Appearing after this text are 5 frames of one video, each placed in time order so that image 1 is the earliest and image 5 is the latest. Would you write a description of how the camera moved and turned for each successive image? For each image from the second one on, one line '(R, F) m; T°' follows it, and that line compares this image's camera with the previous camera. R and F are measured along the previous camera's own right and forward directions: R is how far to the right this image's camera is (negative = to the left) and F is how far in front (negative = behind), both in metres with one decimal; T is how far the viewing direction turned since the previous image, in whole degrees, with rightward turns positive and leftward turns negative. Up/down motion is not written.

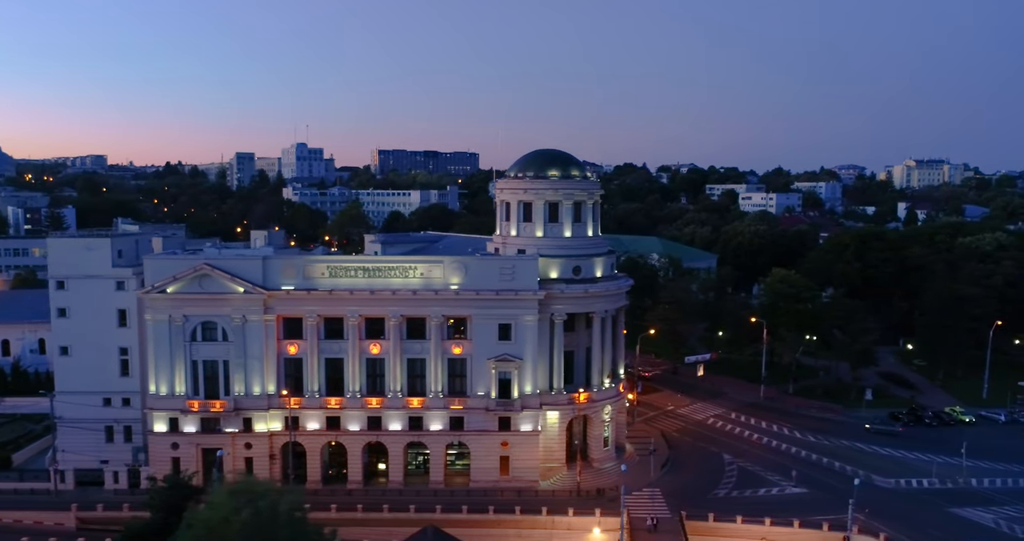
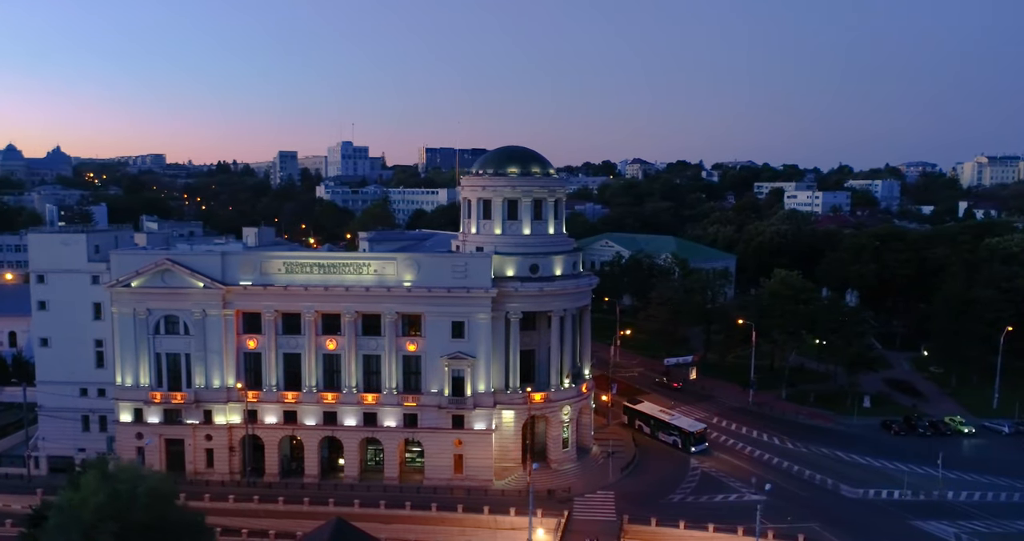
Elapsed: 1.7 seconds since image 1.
(+7.1, +0.6) m; -4°
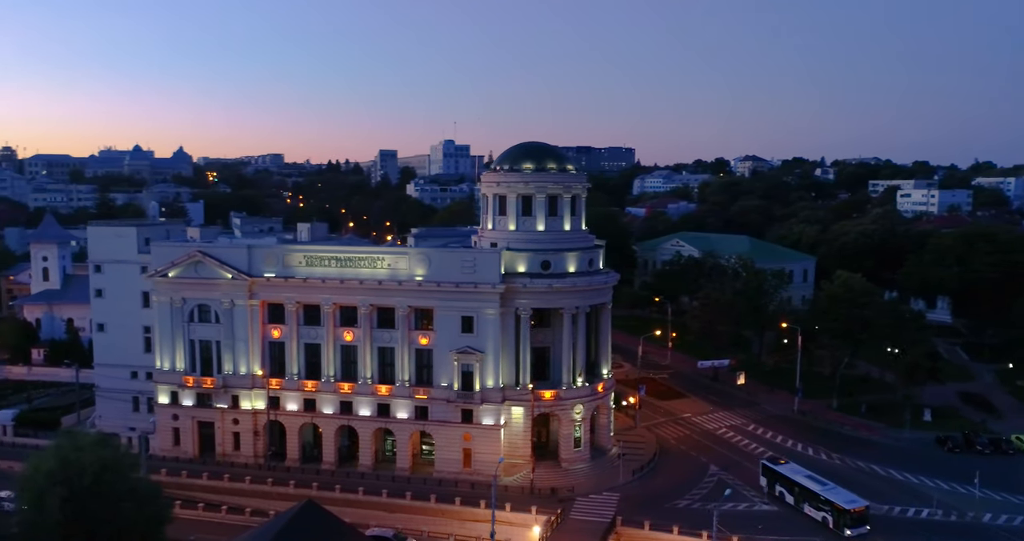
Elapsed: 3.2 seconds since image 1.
(+7.1, +0.5) m; -8°
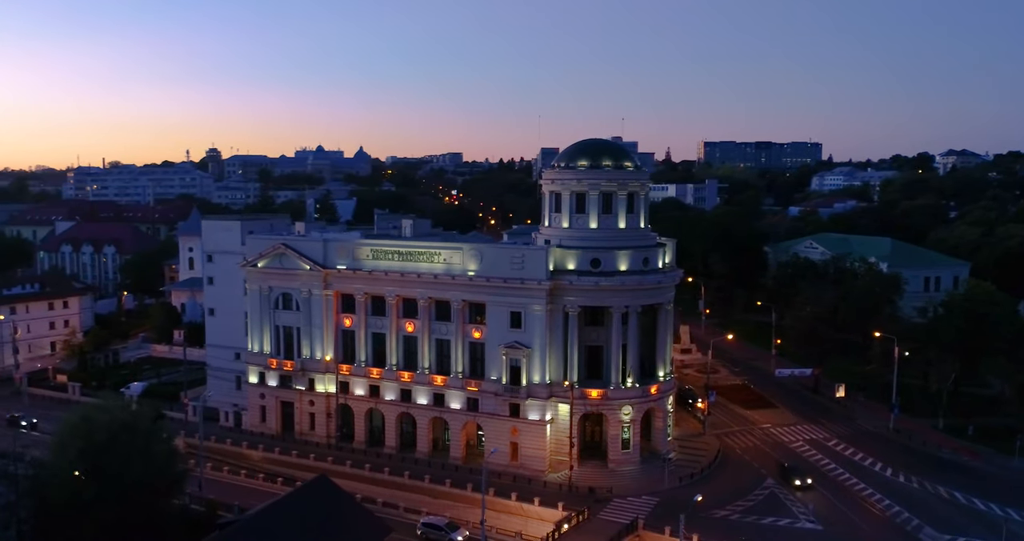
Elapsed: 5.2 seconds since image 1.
(+9.2, +0.6) m; -13°
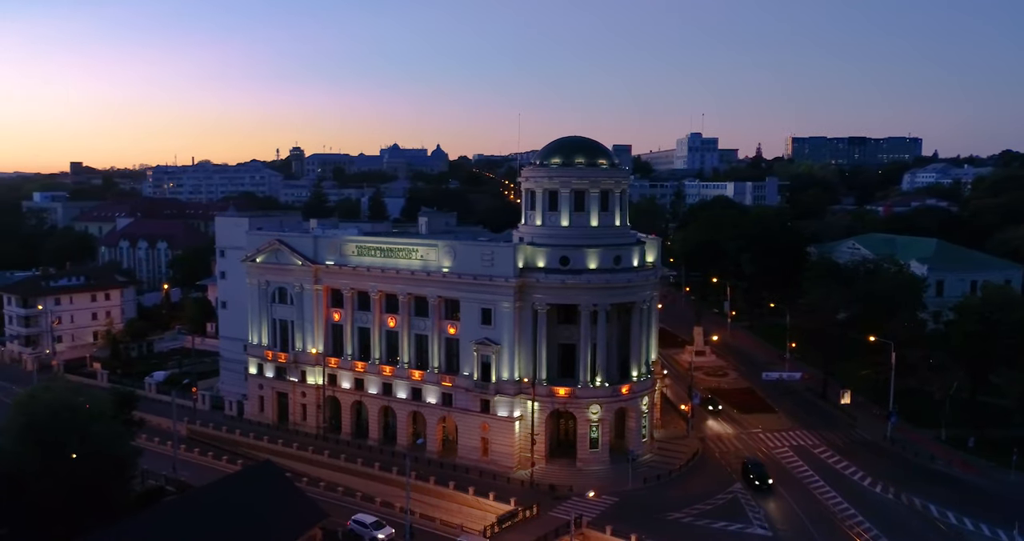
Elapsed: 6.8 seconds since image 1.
(+8.4, +0.1) m; -6°
